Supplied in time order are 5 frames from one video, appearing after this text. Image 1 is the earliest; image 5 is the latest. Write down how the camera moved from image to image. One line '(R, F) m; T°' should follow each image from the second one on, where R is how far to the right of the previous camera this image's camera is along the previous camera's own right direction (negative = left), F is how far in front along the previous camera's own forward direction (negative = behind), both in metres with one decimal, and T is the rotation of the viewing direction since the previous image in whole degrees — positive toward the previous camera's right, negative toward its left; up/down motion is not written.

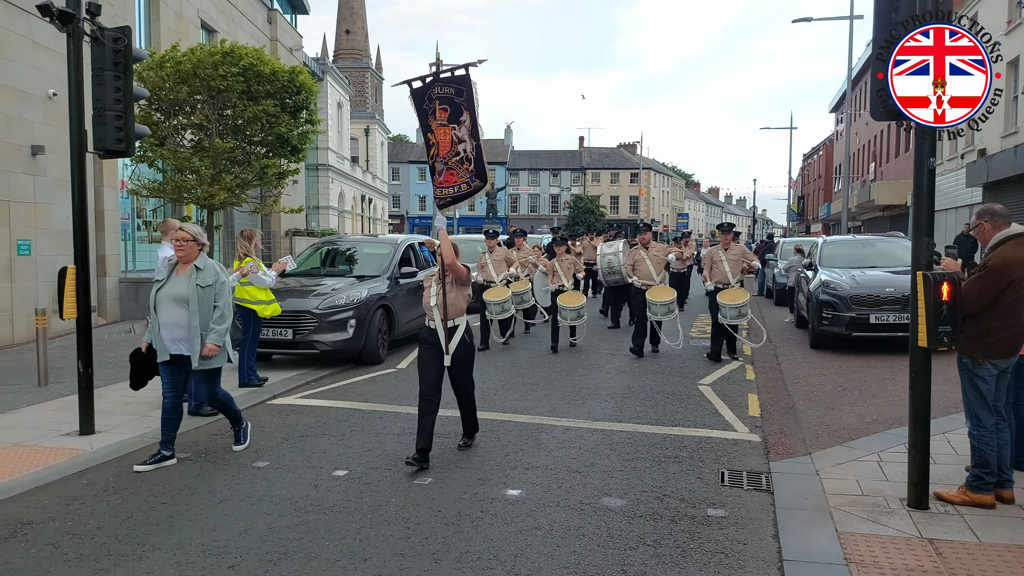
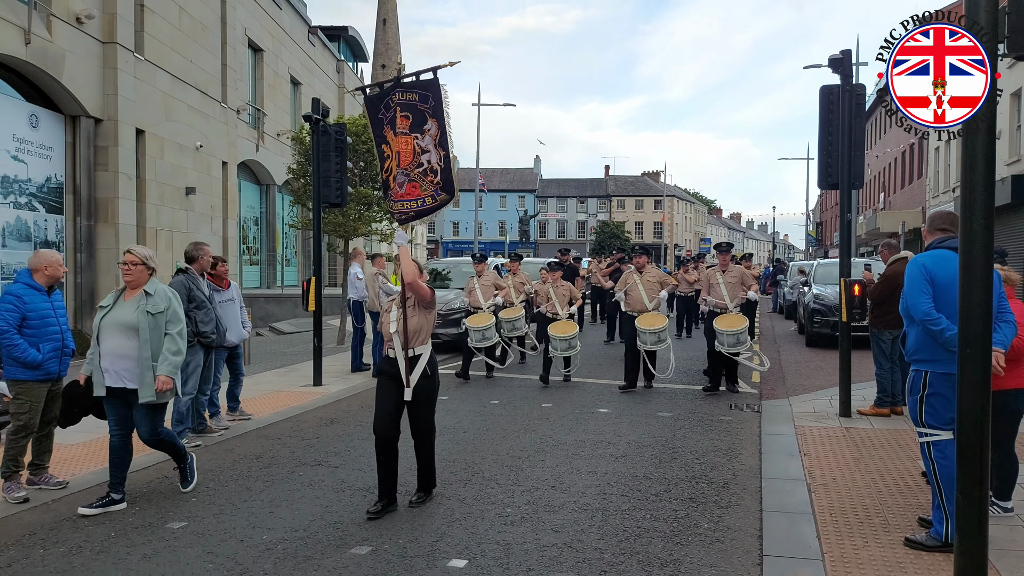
(-0.8, -3.6) m; -2°
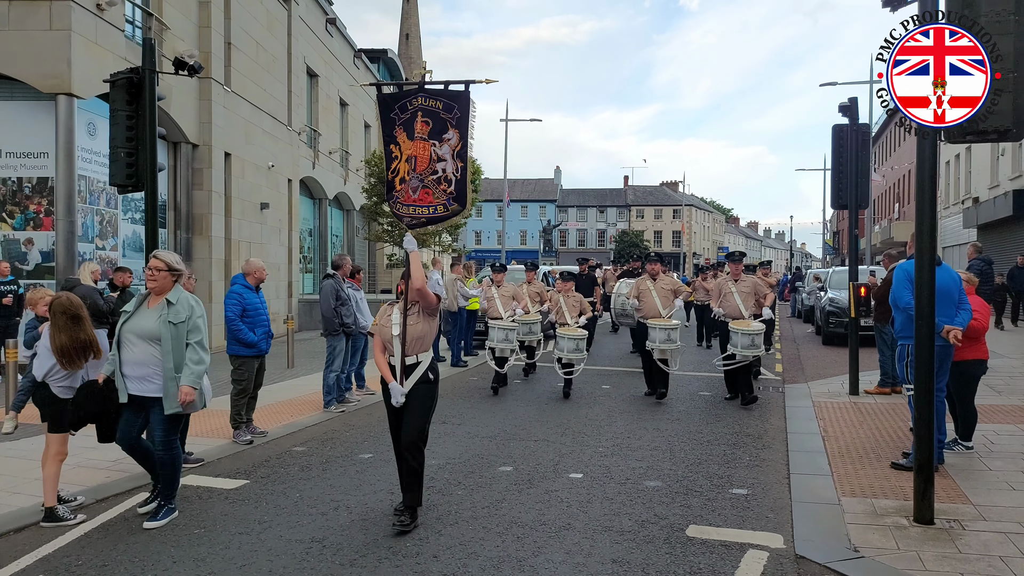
(-0.8, -2.0) m; -1°
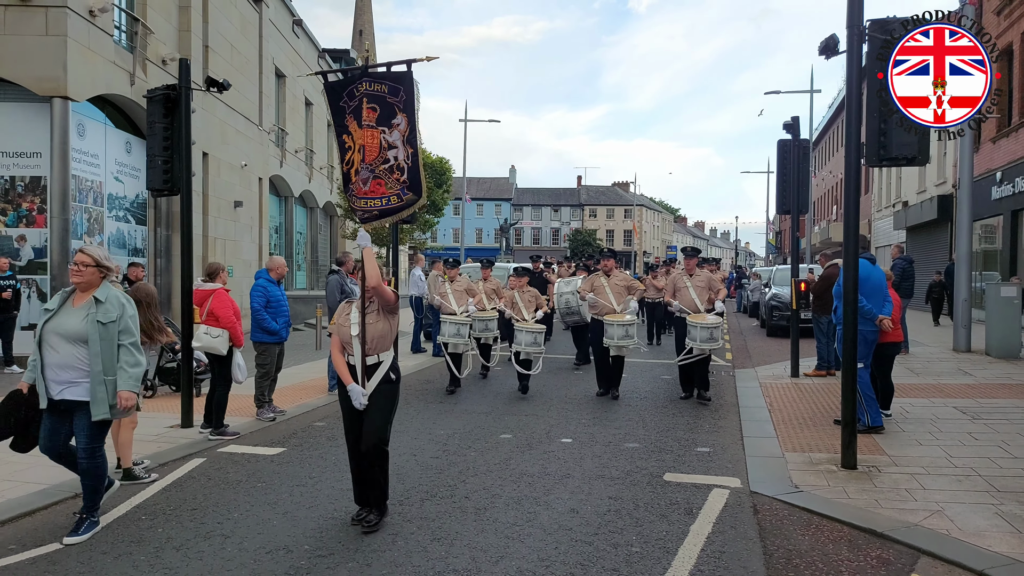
(-0.5, -1.1) m; +4°
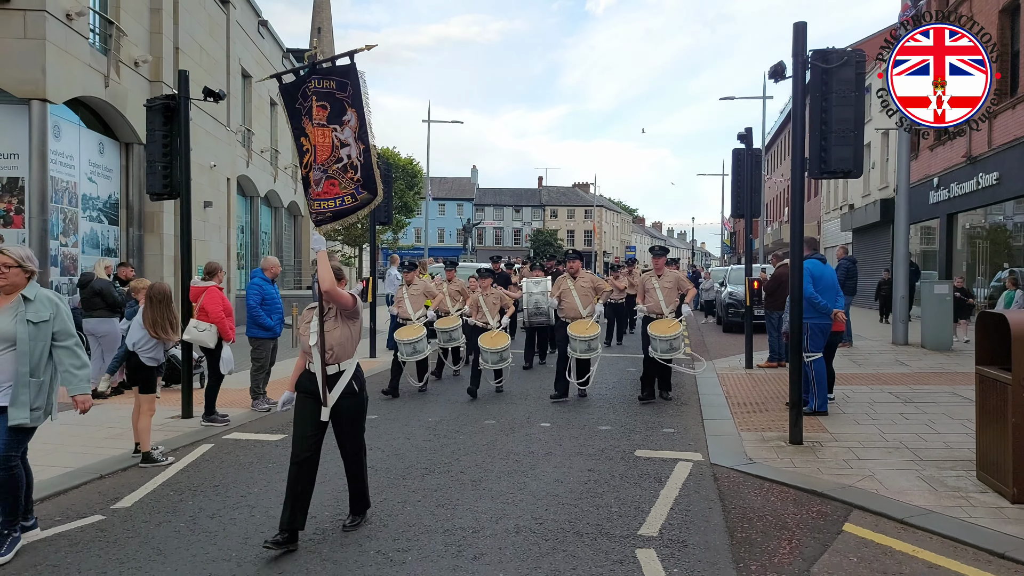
(-0.3, -0.7) m; +3°
